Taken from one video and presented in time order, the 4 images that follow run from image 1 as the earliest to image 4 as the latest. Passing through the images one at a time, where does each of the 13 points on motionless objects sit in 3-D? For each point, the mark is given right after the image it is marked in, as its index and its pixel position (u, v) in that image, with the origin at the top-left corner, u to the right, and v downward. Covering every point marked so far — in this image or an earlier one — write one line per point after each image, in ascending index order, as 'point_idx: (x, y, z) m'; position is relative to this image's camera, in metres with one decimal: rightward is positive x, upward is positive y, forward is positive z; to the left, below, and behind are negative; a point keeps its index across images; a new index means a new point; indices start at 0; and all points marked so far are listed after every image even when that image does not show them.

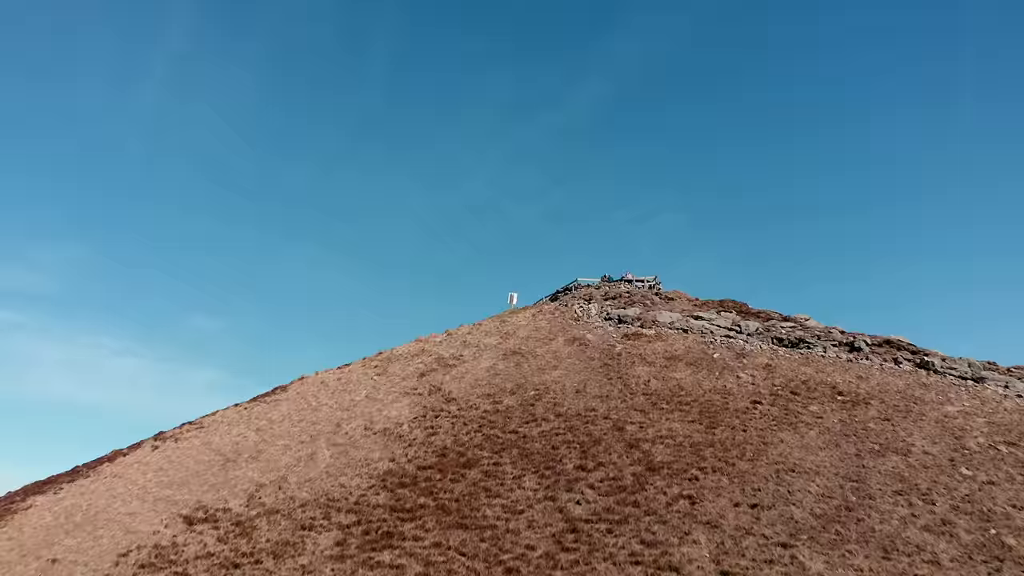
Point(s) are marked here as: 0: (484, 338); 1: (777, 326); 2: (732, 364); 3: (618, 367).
0: (-0.4, -0.6, +12.4) m
1: (+3.4, -0.5, +12.5) m
2: (+2.3, -0.8, +10.1) m
3: (+1.1, -0.8, +10.1) m
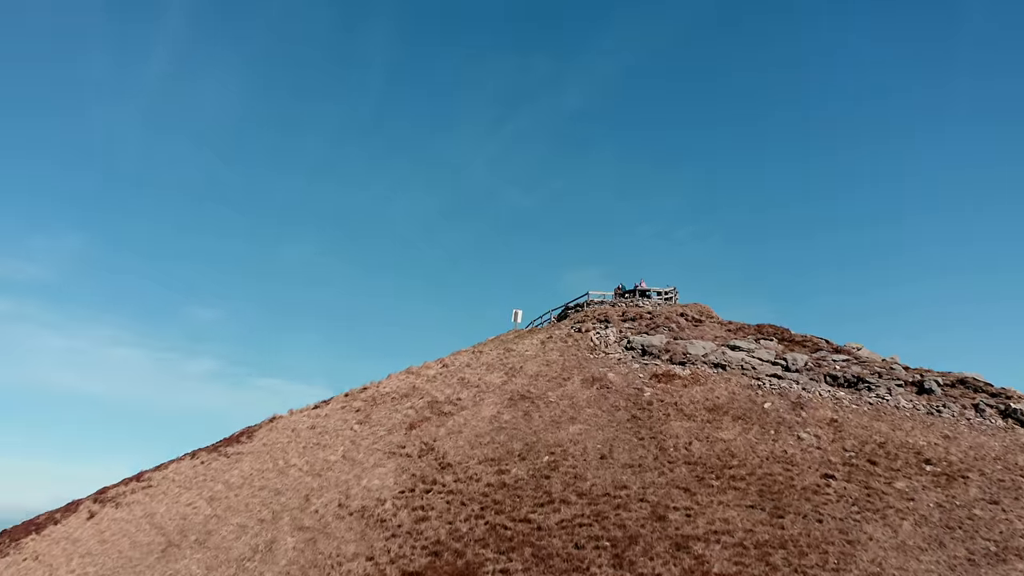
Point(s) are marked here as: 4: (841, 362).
0: (-0.3, -0.9, +10.6) m
1: (+3.5, -0.8, +10.7) m
2: (+2.4, -1.1, +8.3) m
3: (+1.2, -1.1, +8.3) m
4: (+3.6, -0.8, +10.6) m
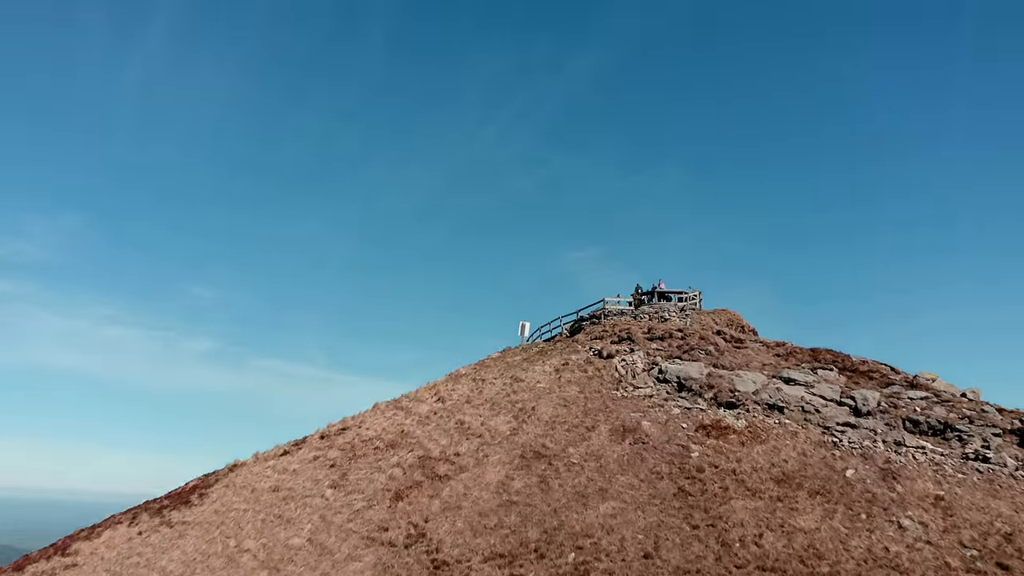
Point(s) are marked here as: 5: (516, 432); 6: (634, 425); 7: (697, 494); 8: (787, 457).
0: (-0.2, -1.1, +8.7) m
1: (+3.6, -1.0, +8.9) m
2: (+2.5, -1.4, +6.5) m
3: (+1.3, -1.4, +6.5) m
4: (+3.7, -1.0, +8.8) m
5: (0.0, -1.2, +8.0) m
6: (+1.0, -1.1, +7.8) m
7: (+1.2, -1.4, +6.6) m
8: (+2.0, -1.2, +7.1) m
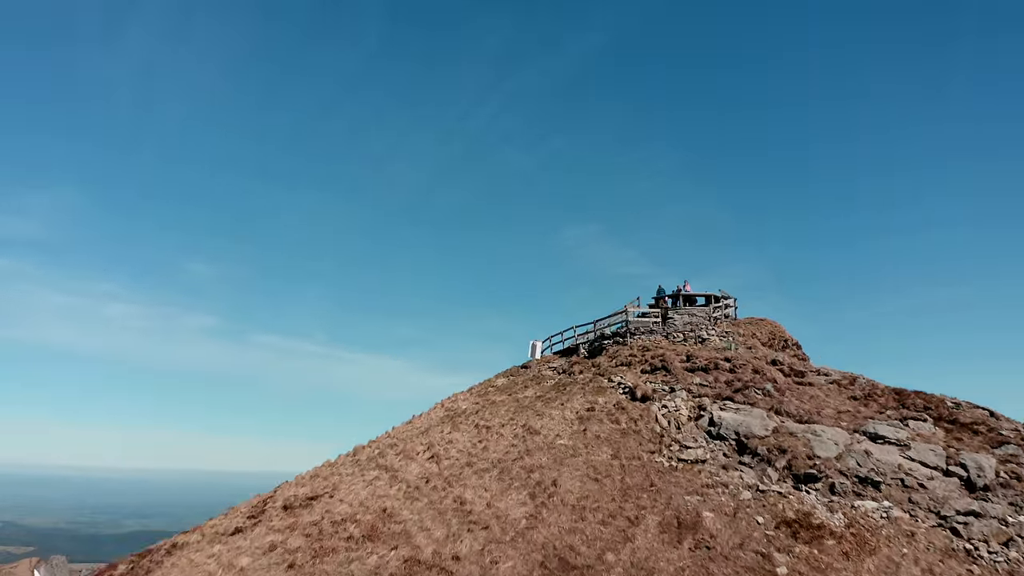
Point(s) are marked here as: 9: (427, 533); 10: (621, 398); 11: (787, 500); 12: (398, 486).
0: (-0.1, -1.4, +6.8) m
1: (+3.7, -1.3, +6.9) m
2: (+2.6, -1.7, +4.5) m
3: (+1.4, -1.7, +4.5) m
4: (+3.8, -1.3, +6.8) m
5: (+0.1, -1.5, +6.1) m
6: (+1.1, -1.4, +5.9) m
7: (+1.3, -1.7, +4.7) m
8: (+2.1, -1.5, +5.1) m
9: (-0.5, -1.5, +6.3) m
10: (+1.0, -1.0, +8.3) m
11: (+1.7, -1.3, +6.3) m
12: (-0.7, -1.4, +7.1) m
